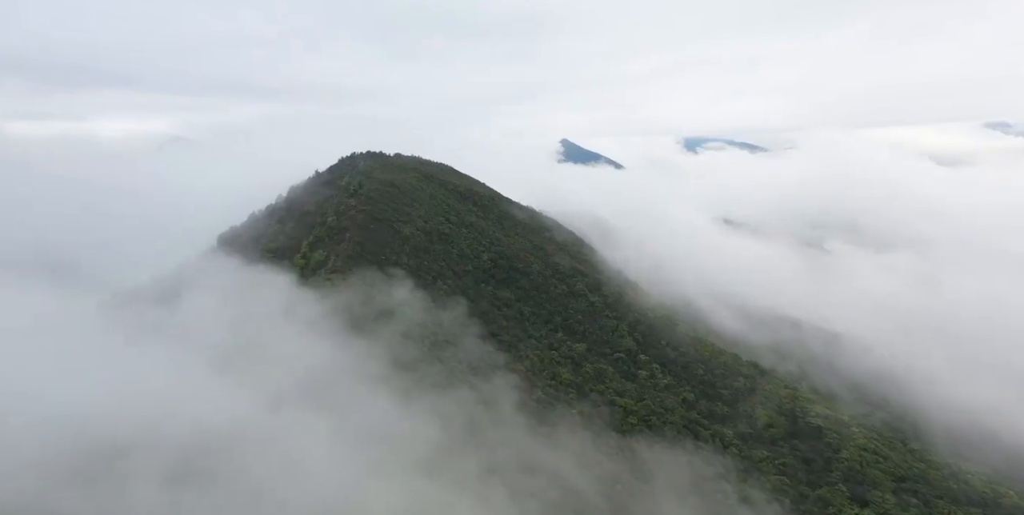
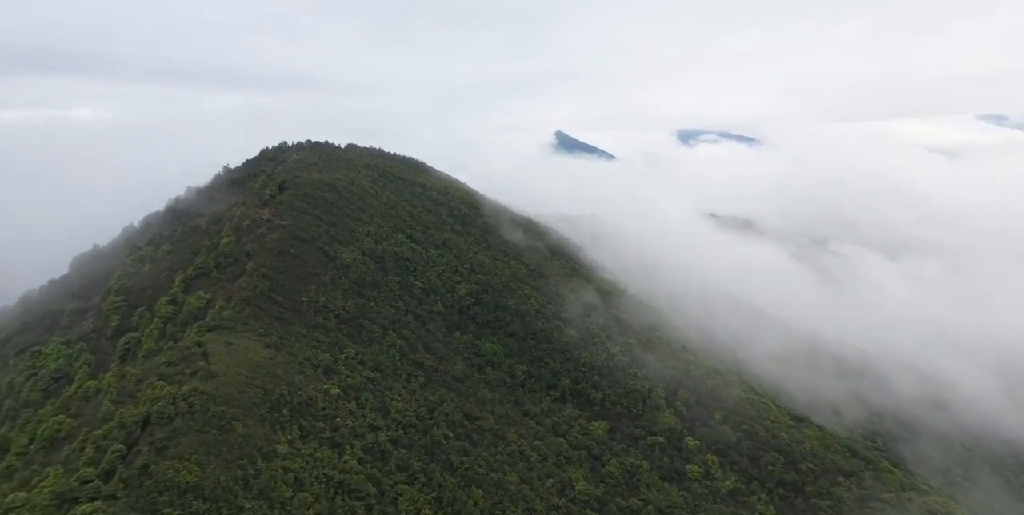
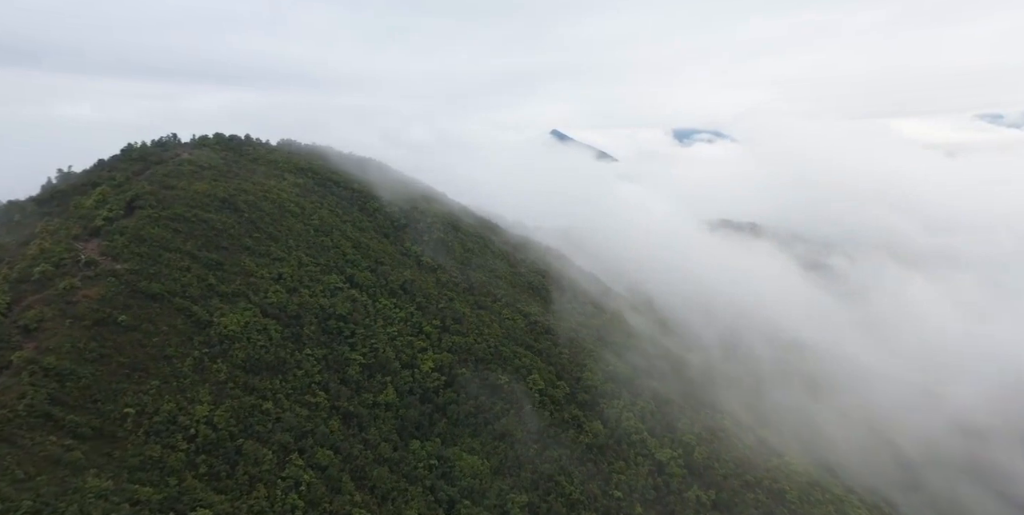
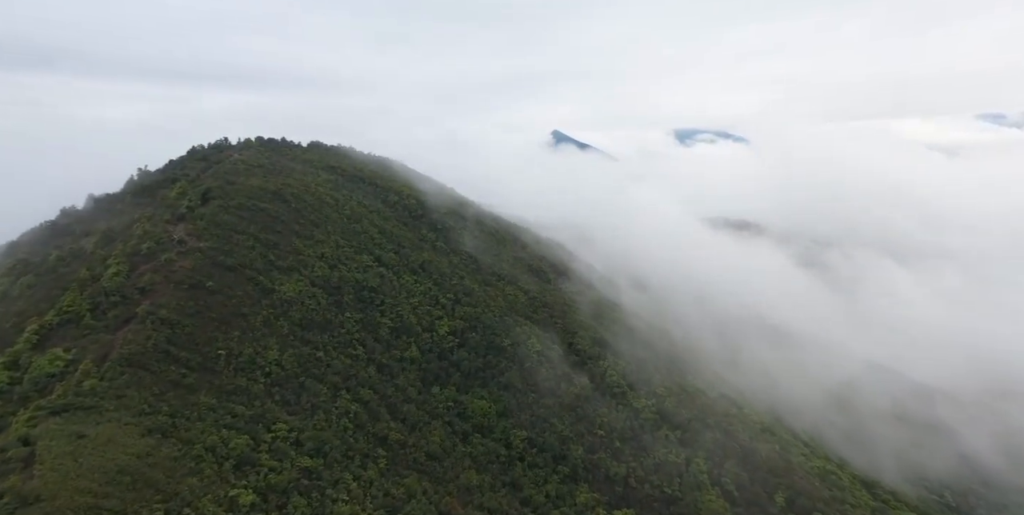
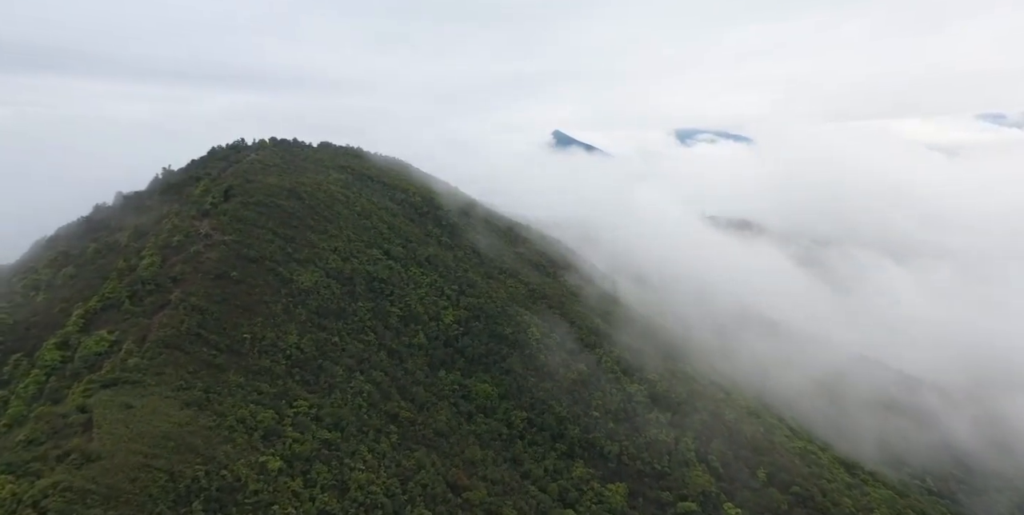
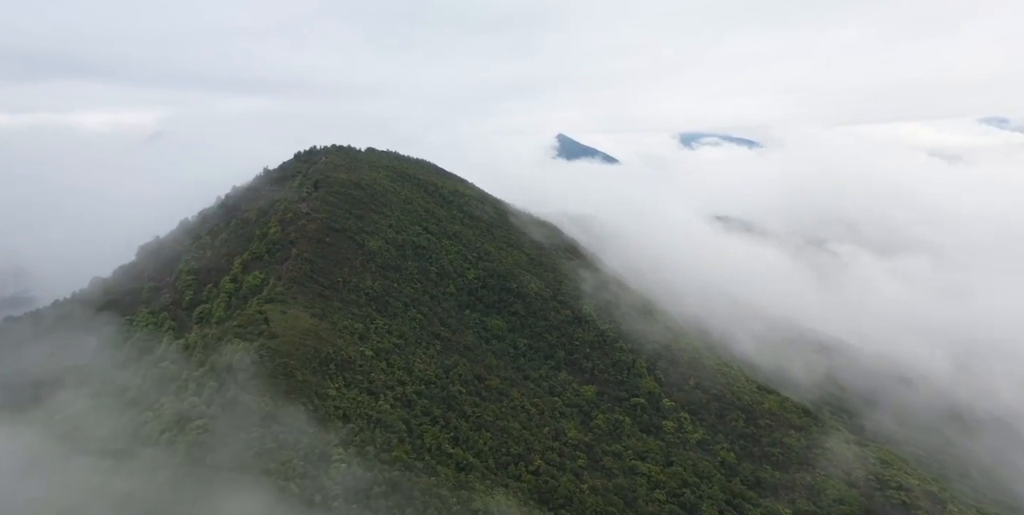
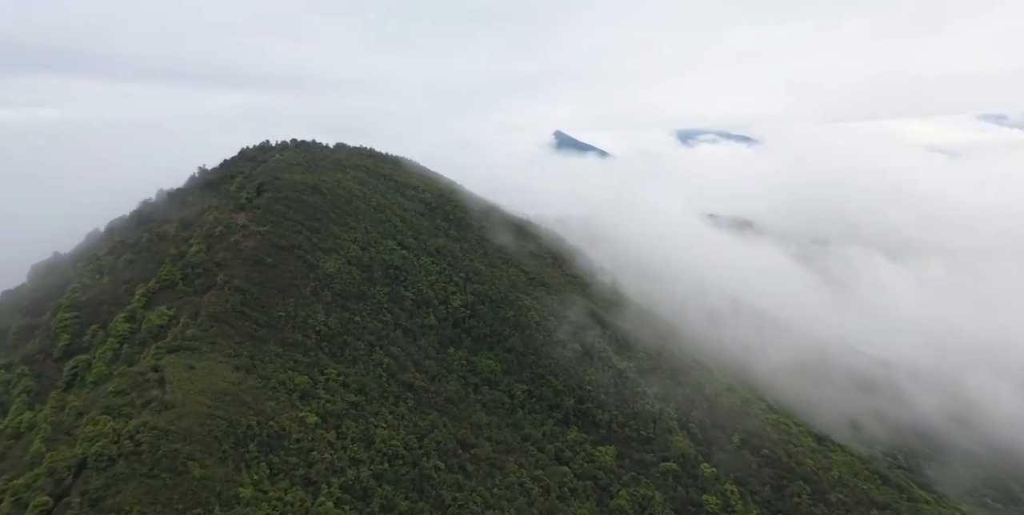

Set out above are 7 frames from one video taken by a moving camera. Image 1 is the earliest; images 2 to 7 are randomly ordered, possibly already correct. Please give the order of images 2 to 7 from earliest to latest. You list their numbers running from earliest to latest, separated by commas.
6, 2, 7, 5, 4, 3
